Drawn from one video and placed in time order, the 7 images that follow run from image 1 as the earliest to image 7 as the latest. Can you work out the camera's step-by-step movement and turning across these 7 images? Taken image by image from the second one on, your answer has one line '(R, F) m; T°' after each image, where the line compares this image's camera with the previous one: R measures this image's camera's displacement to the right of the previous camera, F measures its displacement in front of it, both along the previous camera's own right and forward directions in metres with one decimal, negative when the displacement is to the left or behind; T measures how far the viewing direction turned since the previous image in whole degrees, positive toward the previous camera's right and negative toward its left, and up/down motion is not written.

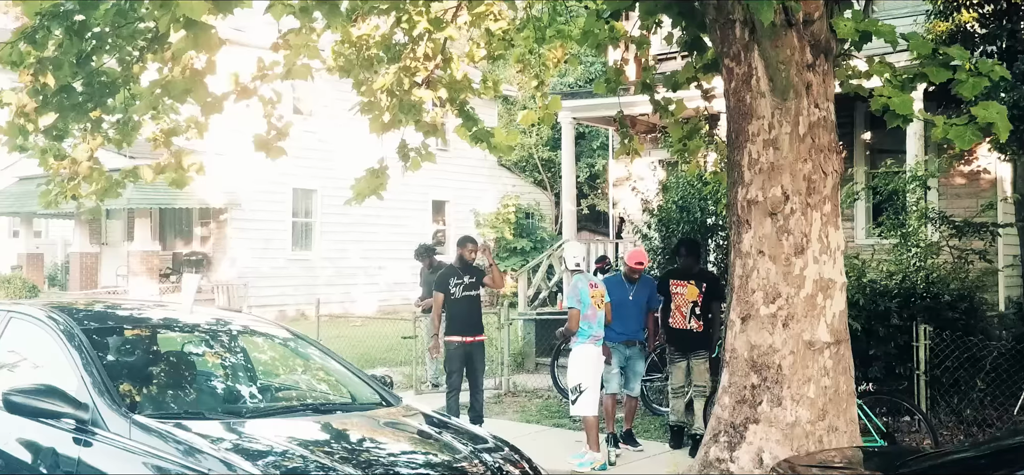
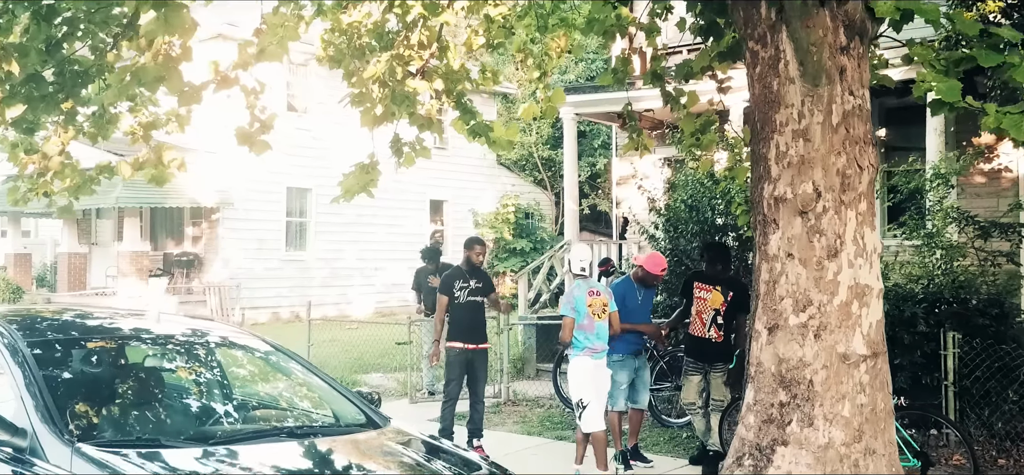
(0.0, +0.5) m; 0°
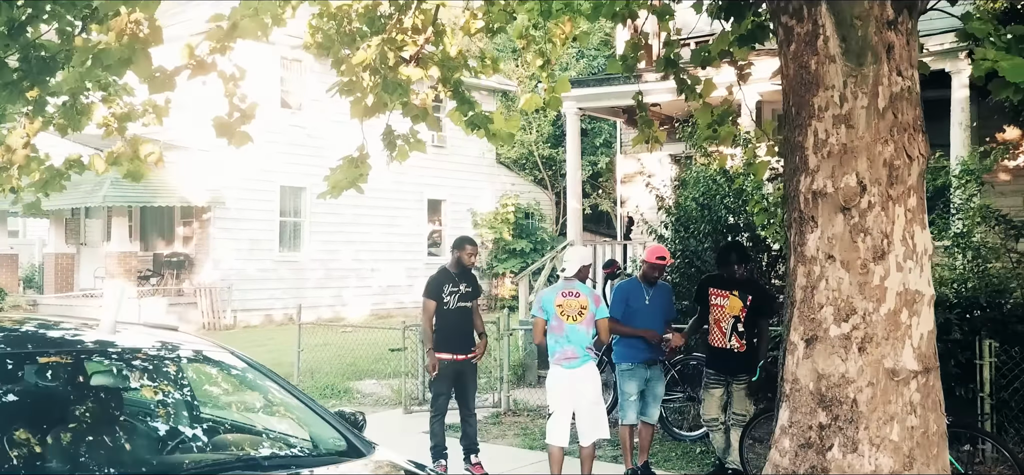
(0.0, +0.6) m; 0°
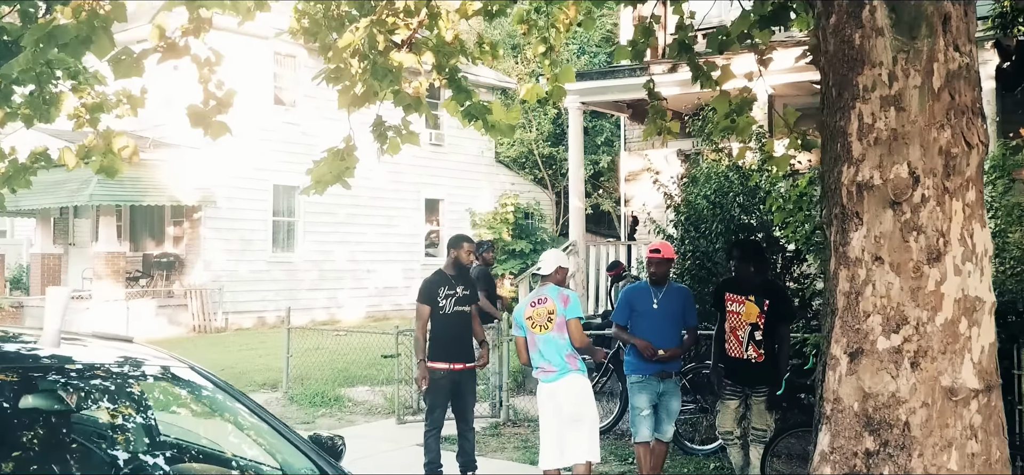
(0.0, +0.5) m; 0°
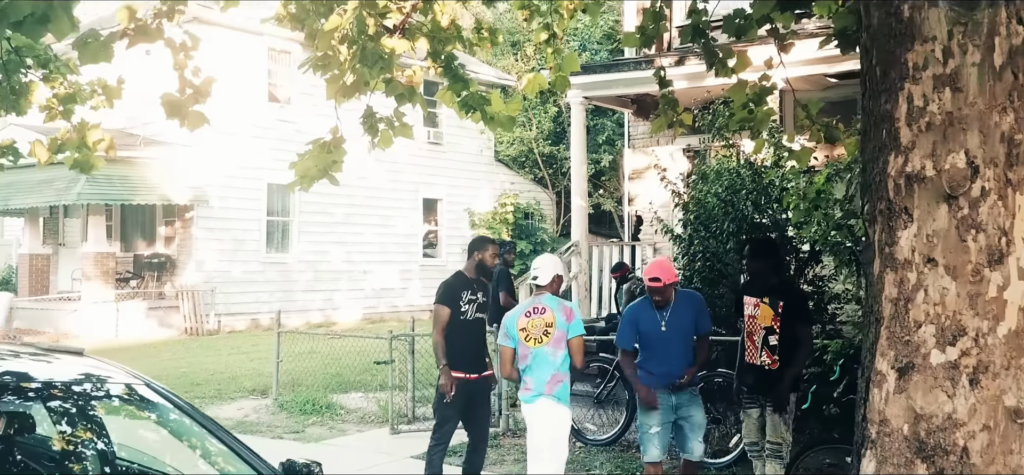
(0.0, +0.4) m; 0°
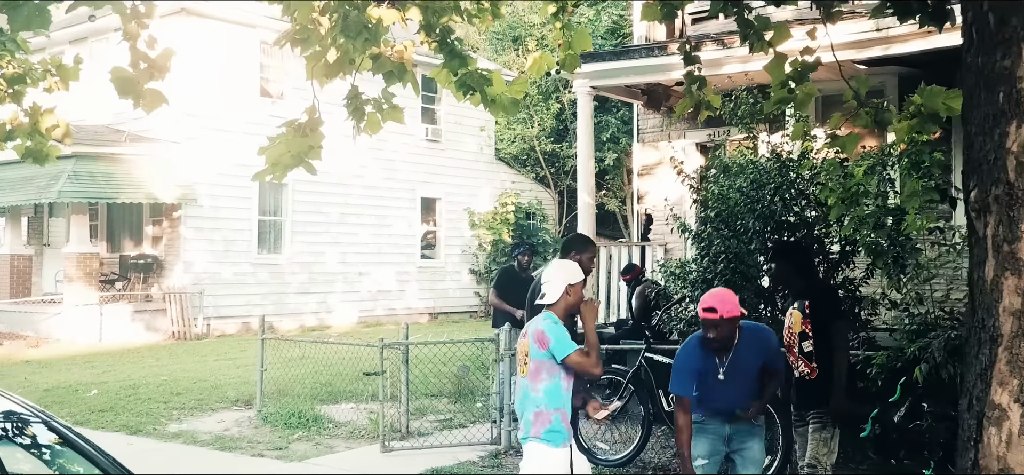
(0.0, +0.7) m; 0°
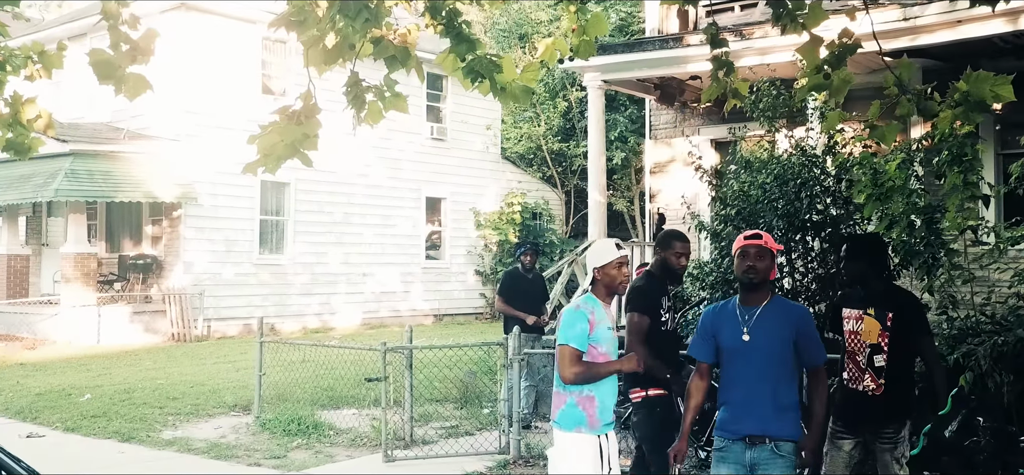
(0.0, +0.4) m; 0°
